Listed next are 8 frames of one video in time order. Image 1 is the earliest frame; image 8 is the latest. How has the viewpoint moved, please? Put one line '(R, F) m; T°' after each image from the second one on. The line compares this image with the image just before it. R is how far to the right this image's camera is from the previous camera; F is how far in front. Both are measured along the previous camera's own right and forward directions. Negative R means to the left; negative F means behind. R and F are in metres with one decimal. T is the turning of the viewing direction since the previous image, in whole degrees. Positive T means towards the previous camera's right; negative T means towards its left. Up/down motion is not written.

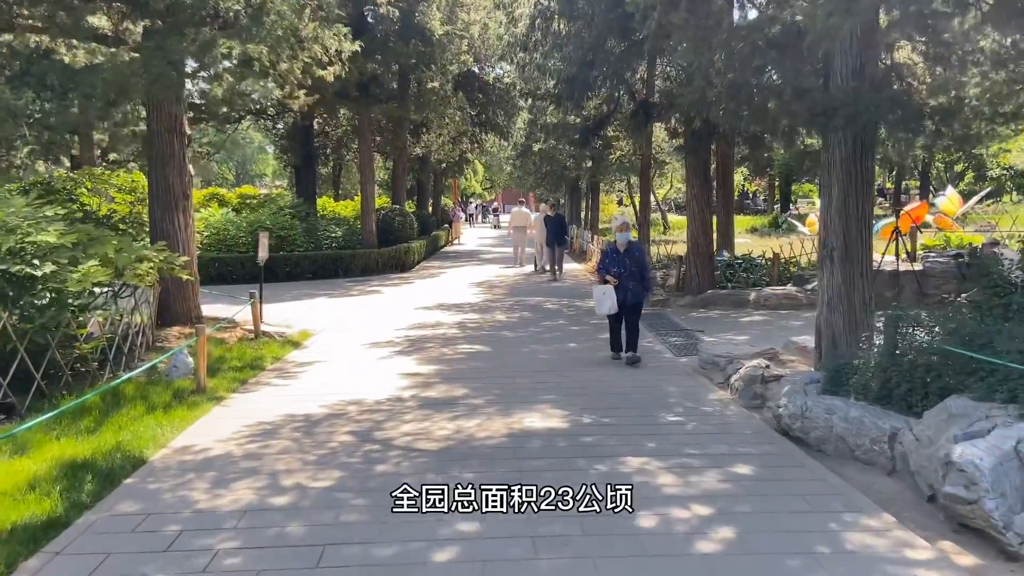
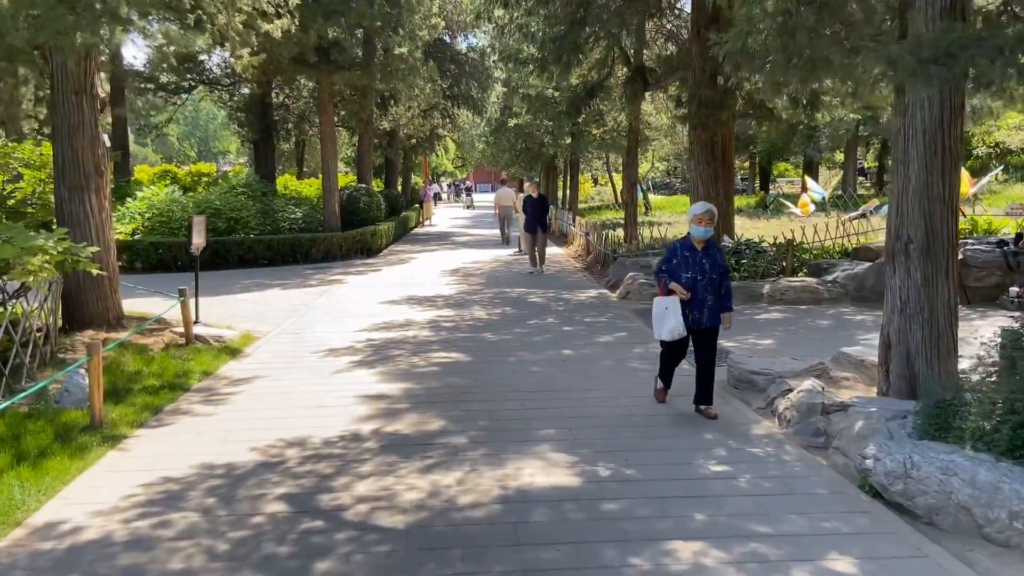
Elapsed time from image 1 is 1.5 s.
(-0.1, +1.6) m; +2°
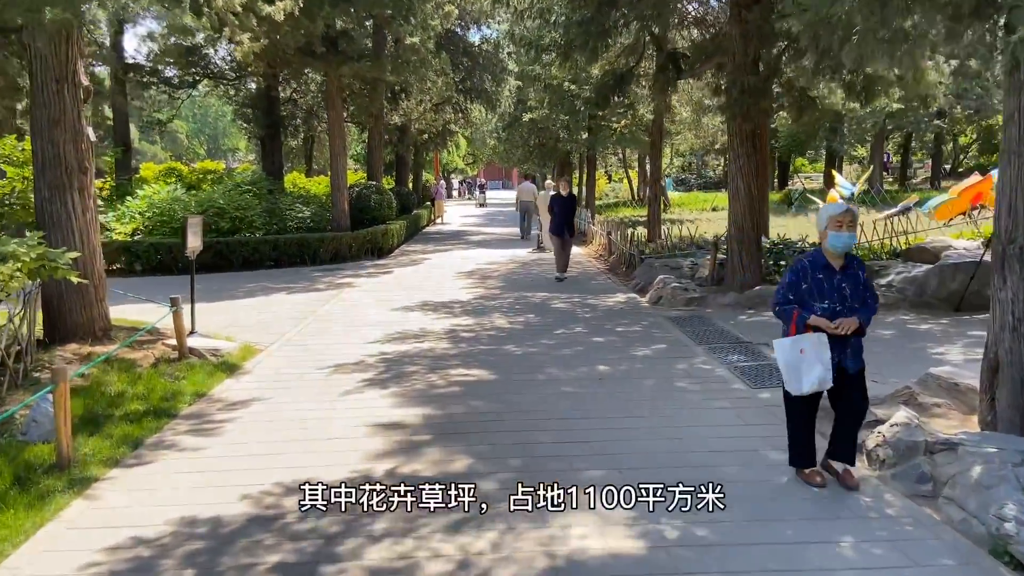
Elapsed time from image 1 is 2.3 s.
(-0.2, +0.9) m; -1°
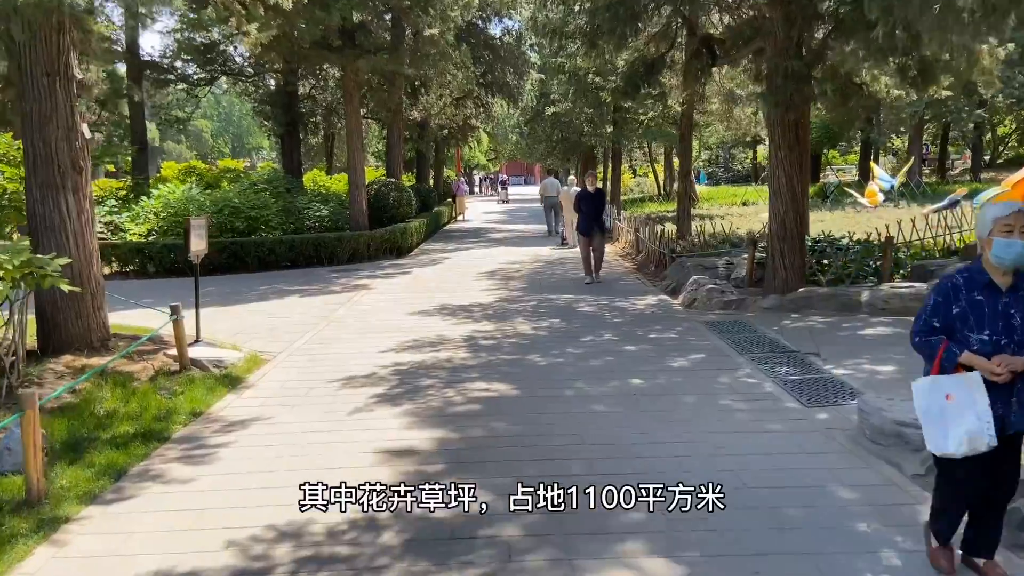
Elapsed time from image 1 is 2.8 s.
(0.0, +0.6) m; -2°
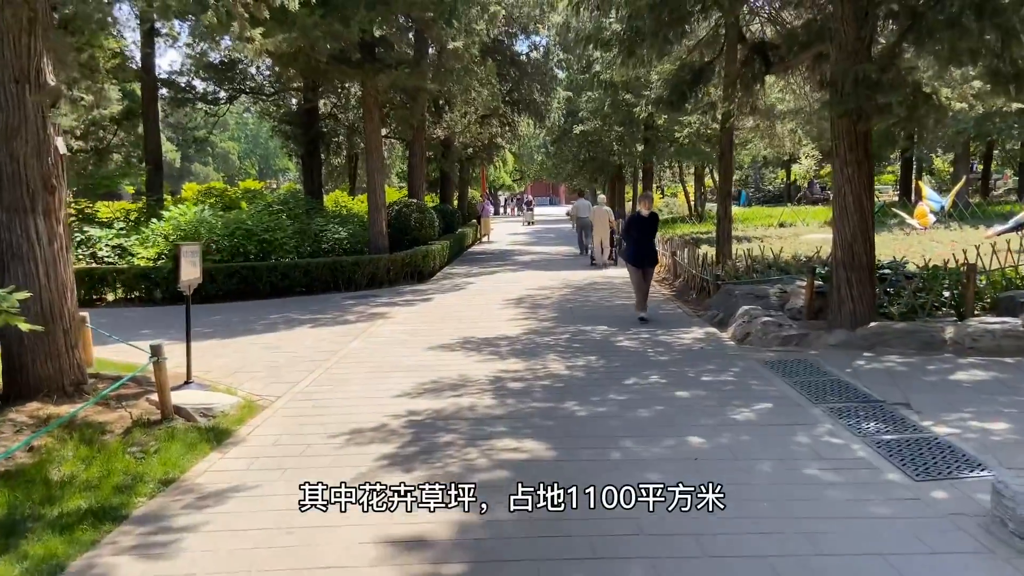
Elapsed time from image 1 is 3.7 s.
(-0.1, +1.0) m; -2°
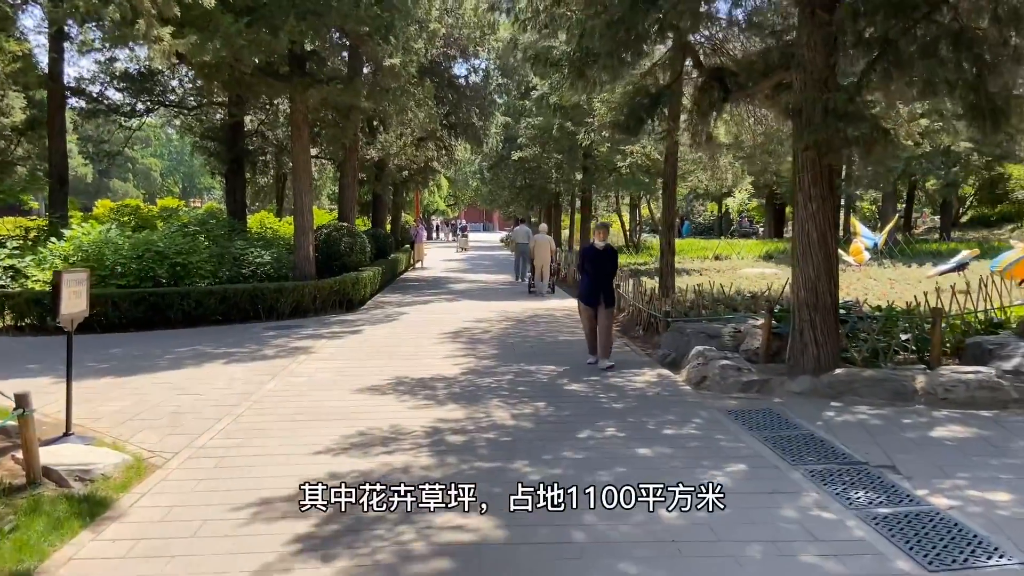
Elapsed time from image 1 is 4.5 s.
(-0.1, +0.8) m; +5°
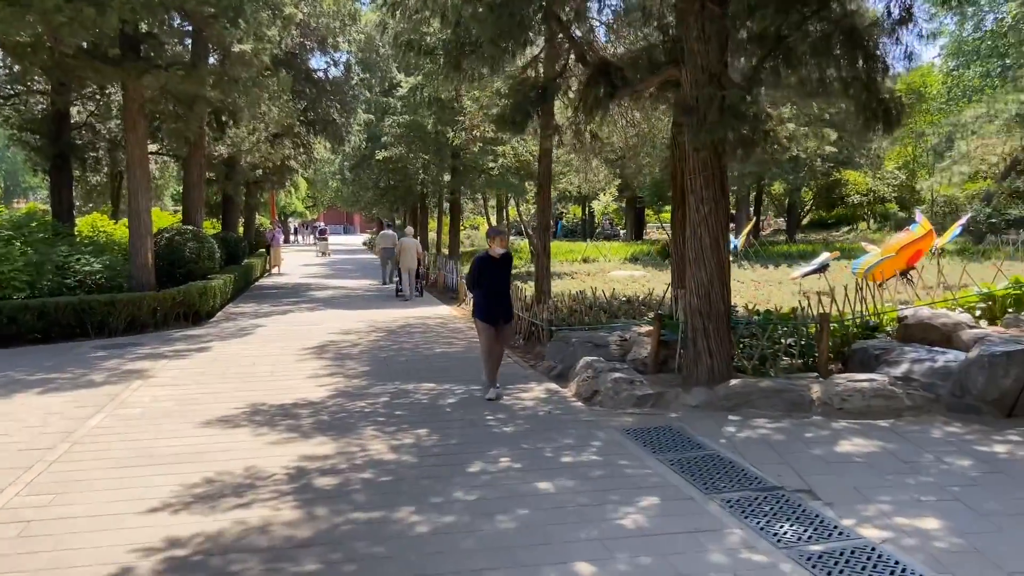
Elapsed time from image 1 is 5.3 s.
(-0.1, +0.8) m; +10°
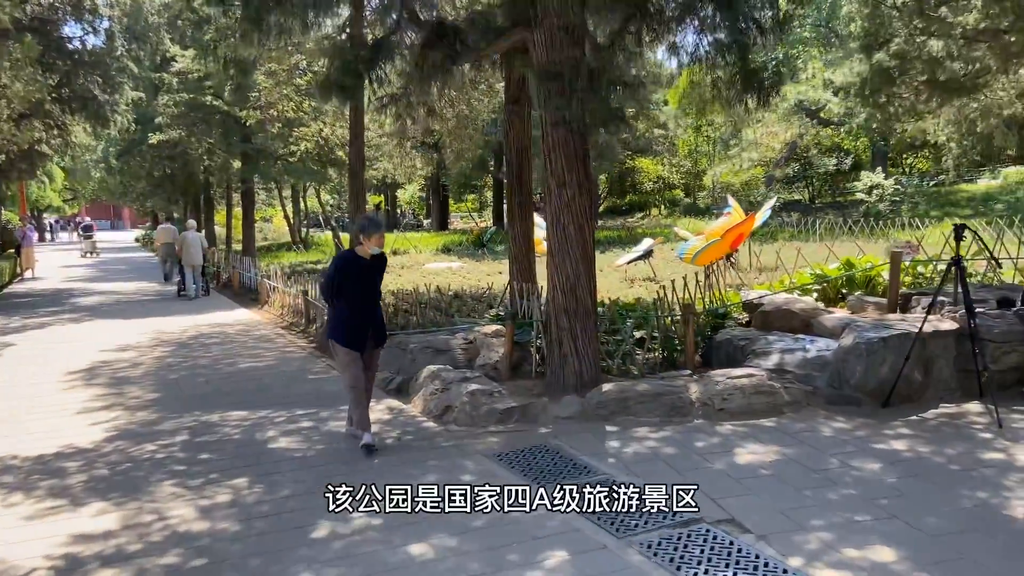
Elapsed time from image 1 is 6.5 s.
(-0.3, +1.2) m; +15°
